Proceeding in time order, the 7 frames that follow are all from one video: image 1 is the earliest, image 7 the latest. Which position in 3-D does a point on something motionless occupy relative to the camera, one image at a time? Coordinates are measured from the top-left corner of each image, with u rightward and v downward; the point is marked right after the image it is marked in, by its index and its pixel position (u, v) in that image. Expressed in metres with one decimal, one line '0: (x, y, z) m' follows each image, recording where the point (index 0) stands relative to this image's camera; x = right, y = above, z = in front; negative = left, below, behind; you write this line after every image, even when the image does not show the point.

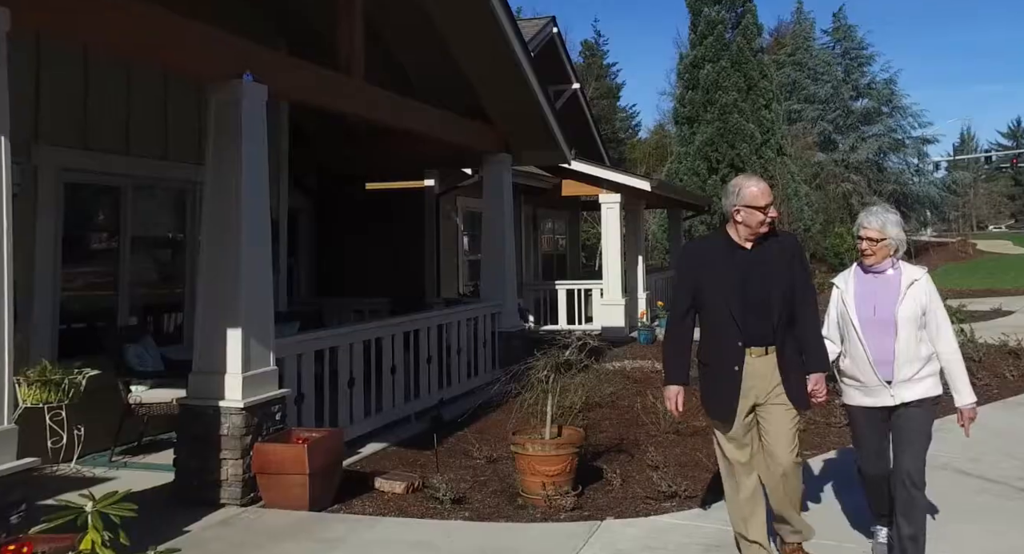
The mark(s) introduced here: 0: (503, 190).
0: (-0.1, +0.9, +8.7) m
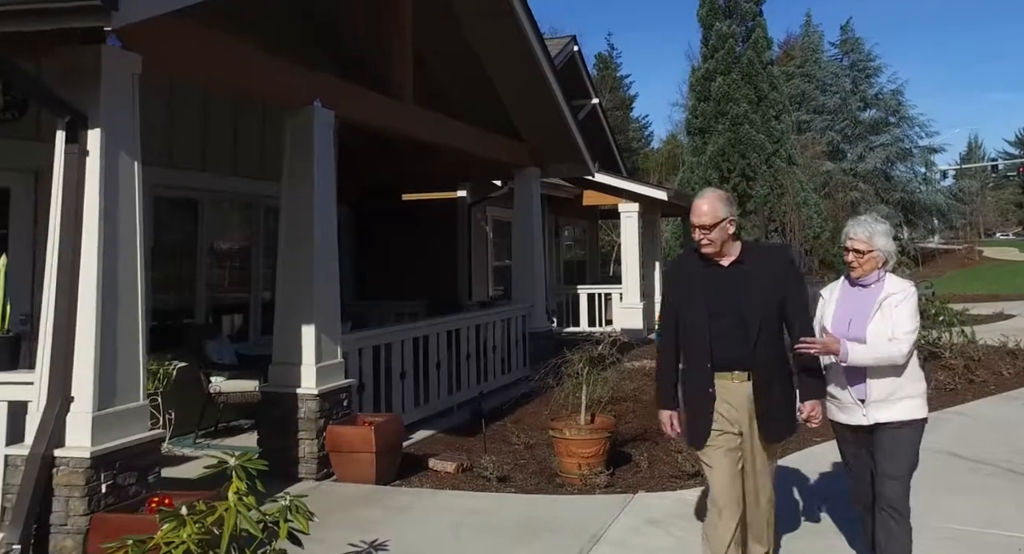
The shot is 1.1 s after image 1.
0: (+0.2, +0.9, +9.4) m
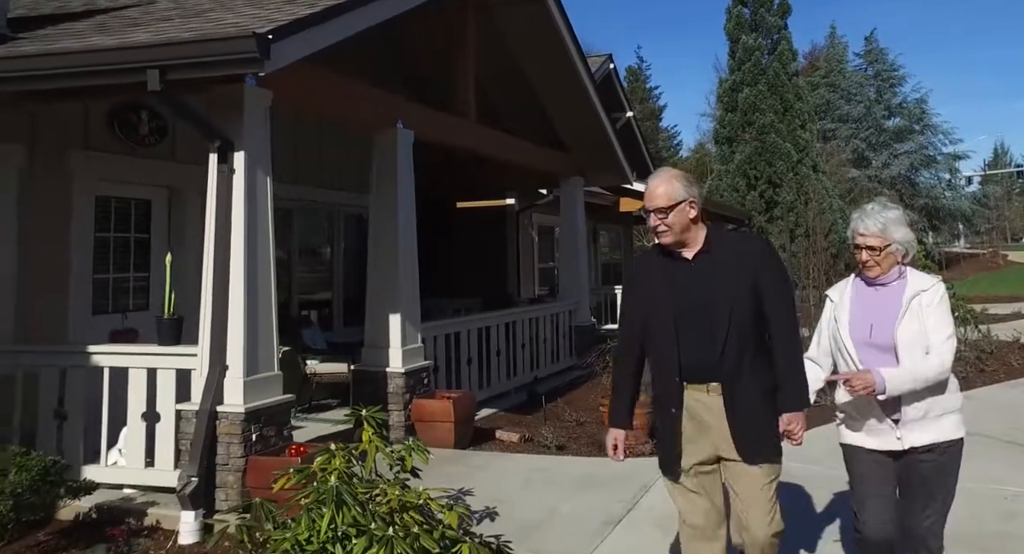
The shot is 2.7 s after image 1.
0: (+0.8, +0.9, +10.3) m
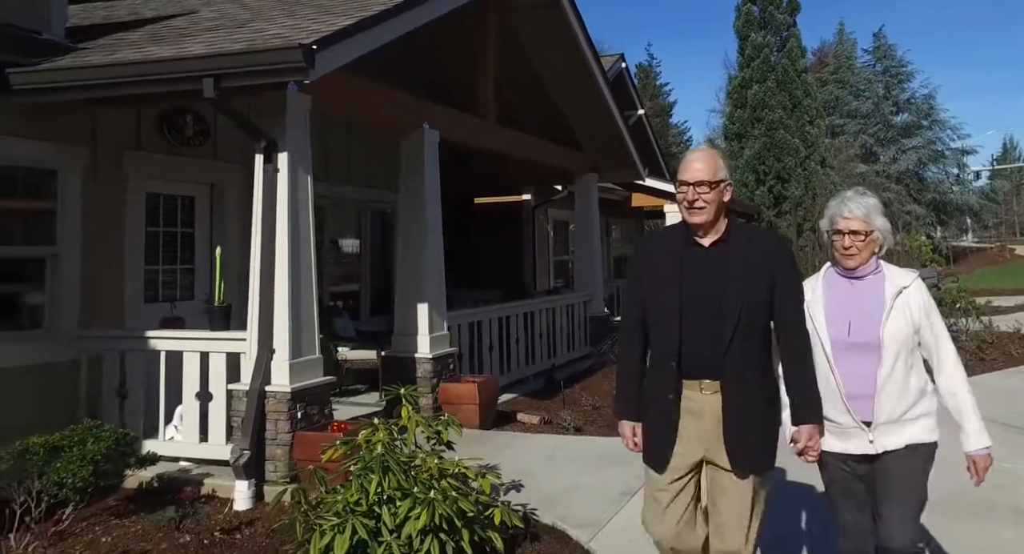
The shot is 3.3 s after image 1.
0: (+1.0, +1.0, +10.7) m
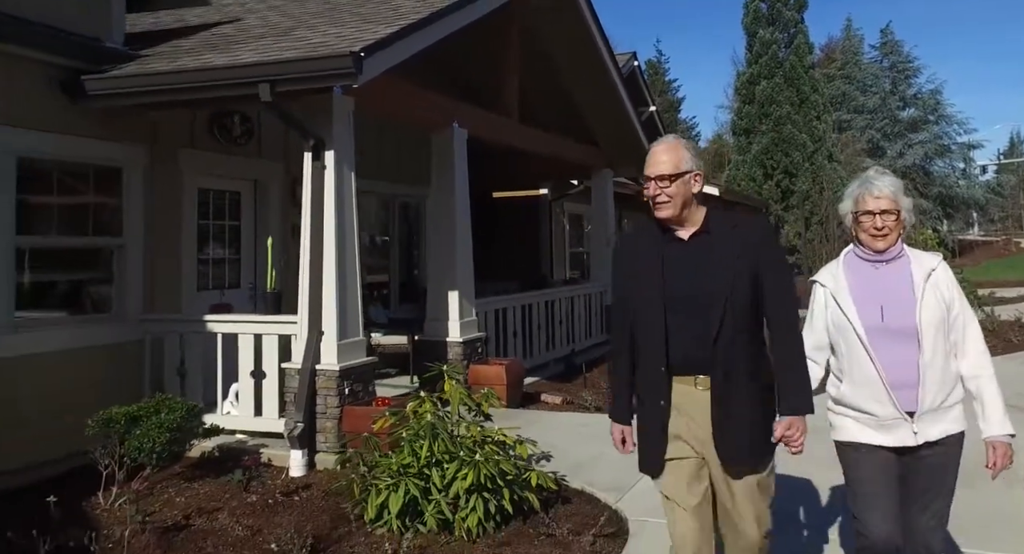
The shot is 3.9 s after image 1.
0: (+1.3, +1.1, +11.2) m
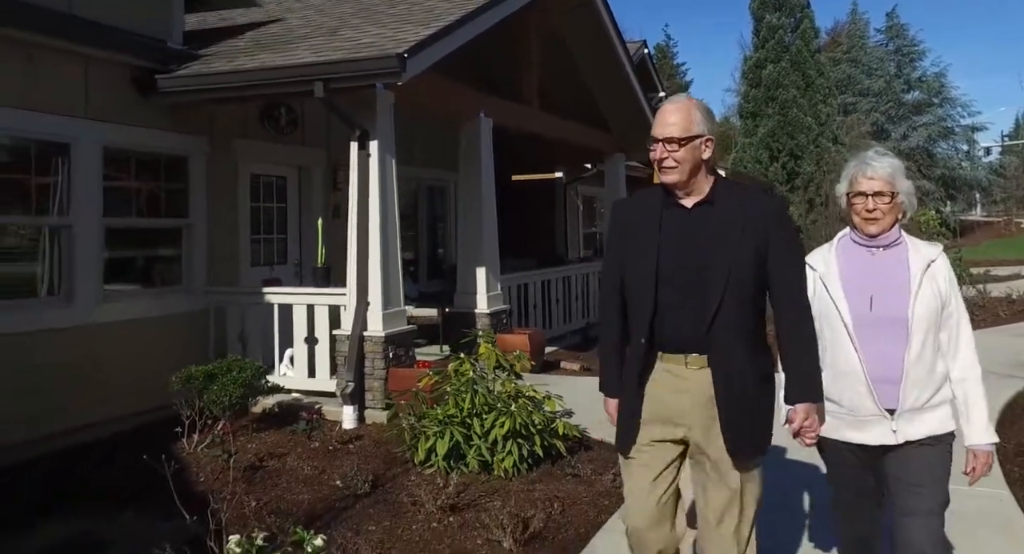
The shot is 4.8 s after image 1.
0: (+1.5, +1.4, +11.9) m
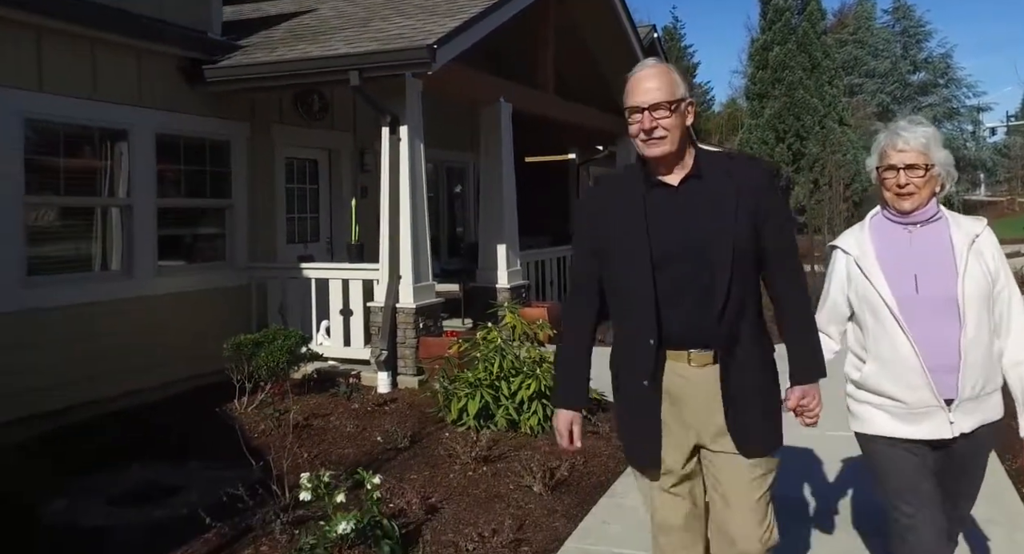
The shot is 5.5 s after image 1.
0: (+1.7, +1.7, +12.3) m
